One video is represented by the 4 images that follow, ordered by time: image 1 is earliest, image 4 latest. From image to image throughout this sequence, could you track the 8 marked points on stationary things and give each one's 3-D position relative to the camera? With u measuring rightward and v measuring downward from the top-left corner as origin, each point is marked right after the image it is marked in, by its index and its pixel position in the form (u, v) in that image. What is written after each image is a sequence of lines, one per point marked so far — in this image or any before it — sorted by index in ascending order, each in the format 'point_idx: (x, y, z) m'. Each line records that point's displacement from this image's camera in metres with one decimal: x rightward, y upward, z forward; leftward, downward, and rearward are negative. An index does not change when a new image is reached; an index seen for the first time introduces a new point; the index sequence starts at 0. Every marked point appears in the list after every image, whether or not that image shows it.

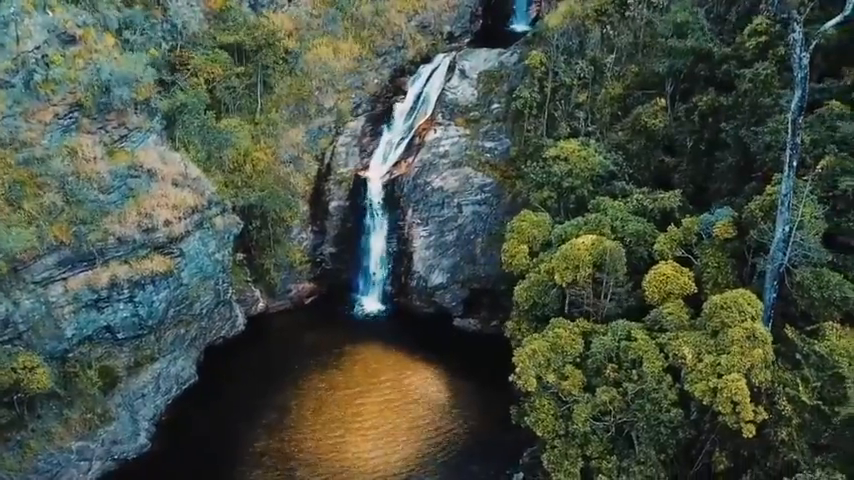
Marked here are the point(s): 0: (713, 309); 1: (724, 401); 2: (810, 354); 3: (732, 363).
0: (+7.5, -1.8, +19.3) m
1: (+7.1, -3.8, +17.5) m
2: (+9.7, -2.9, +18.6) m
3: (+7.5, -3.0, +17.9) m
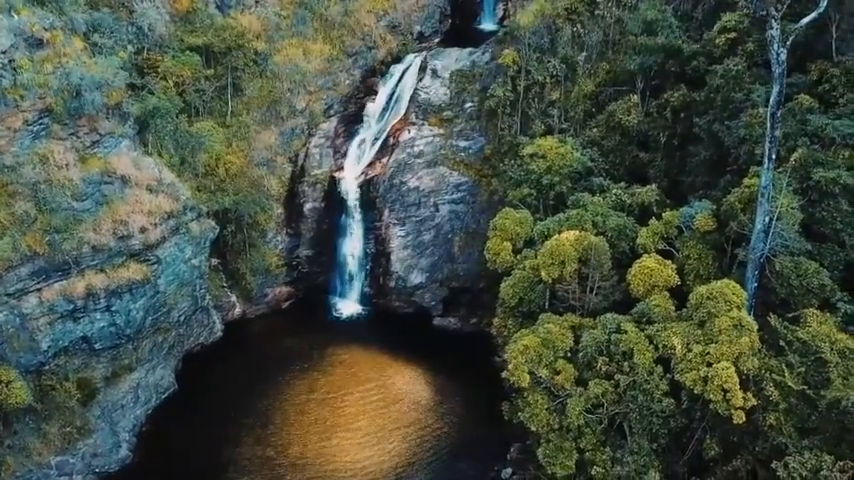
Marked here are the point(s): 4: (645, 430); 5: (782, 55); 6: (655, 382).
0: (+7.3, -1.6, +19.7) m
1: (+7.0, -3.6, +18.0) m
2: (+9.6, -2.6, +19.2) m
3: (+7.4, -2.8, +18.4) m
4: (+5.7, -5.0, +19.3) m
5: (+9.0, +4.7, +18.7) m
6: (+5.9, -3.7, +19.1) m
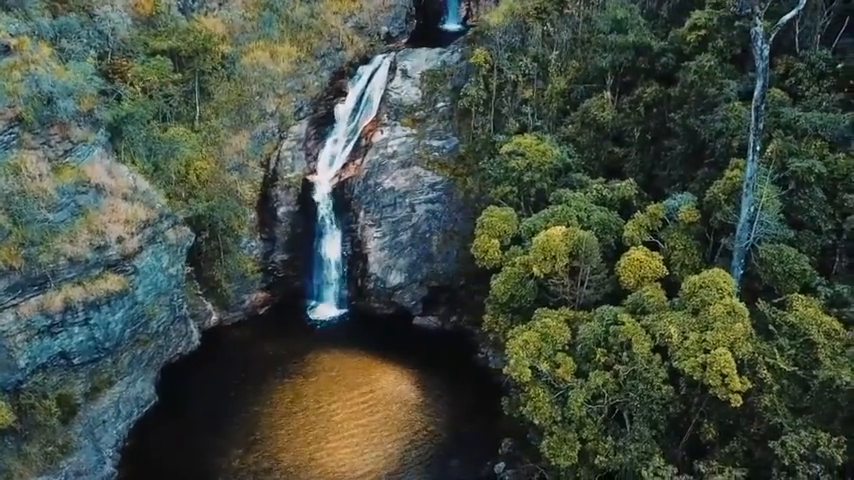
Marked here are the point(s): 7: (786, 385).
0: (+7.4, -1.4, +20.4) m
1: (+7.3, -3.4, +18.6) m
2: (+9.7, -2.3, +20.0) m
3: (+7.5, -2.6, +19.0) m
4: (+5.9, -4.8, +19.8) m
5: (+8.9, +5.0, +19.4) m
6: (+6.1, -3.5, +19.6) m
7: (+9.4, -3.8, +19.2) m
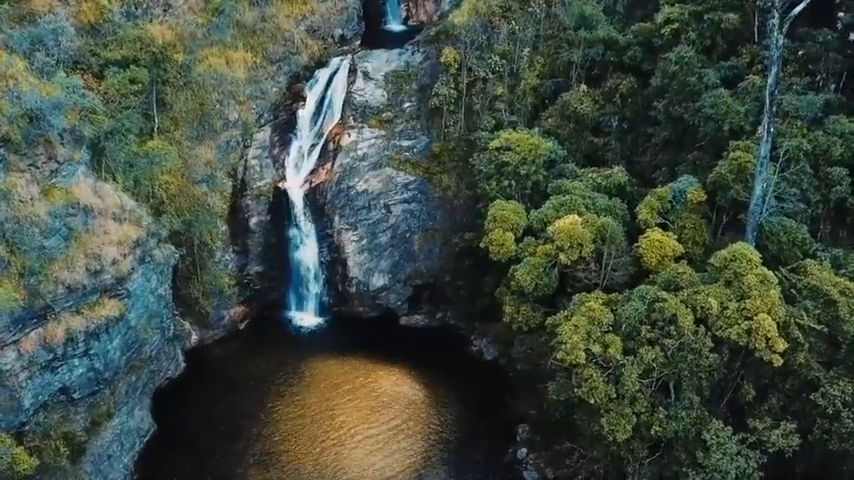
0: (+8.8, -0.7, +22.0) m
1: (+9.2, -2.7, +20.2) m
2: (+11.2, -1.4, +22.0) m
3: (+9.3, -1.9, +20.7) m
4: (+7.8, -4.2, +21.2) m
5: (+10.0, +5.8, +21.3) m
6: (+7.9, -2.9, +21.1) m
7: (+11.2, -3.0, +21.2) m
